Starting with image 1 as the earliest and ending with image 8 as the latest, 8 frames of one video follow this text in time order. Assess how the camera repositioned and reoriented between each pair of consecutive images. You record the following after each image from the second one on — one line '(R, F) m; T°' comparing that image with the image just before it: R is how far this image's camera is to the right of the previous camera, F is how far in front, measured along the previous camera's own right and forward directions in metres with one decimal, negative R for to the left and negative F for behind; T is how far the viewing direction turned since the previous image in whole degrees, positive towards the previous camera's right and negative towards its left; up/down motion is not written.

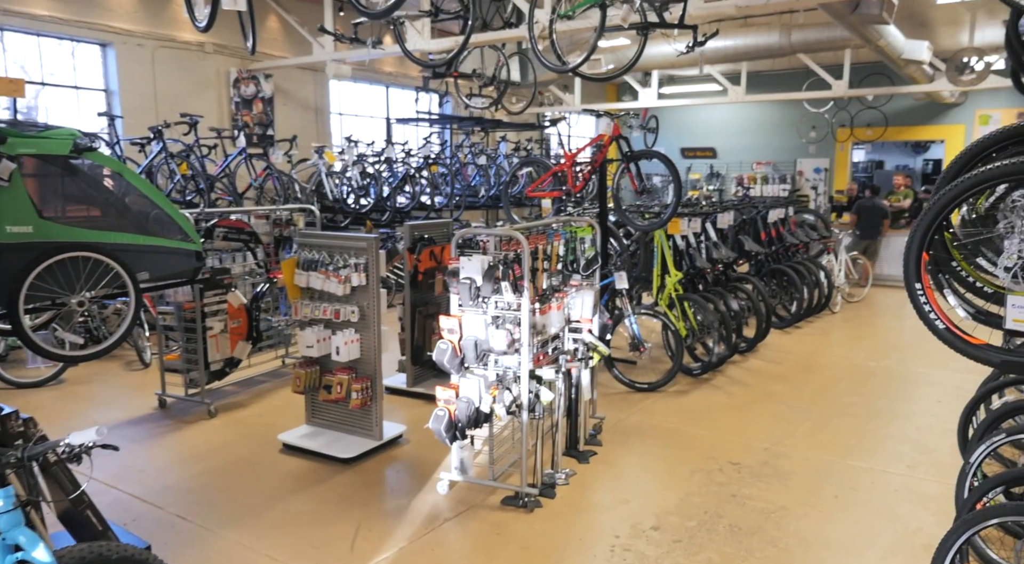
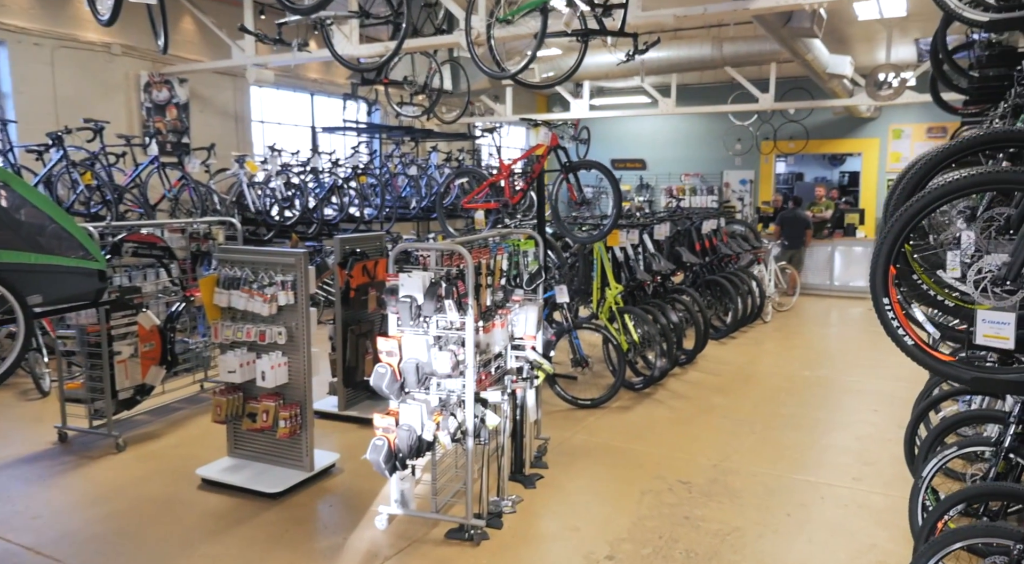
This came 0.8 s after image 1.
(-0.1, +0.2) m; +6°
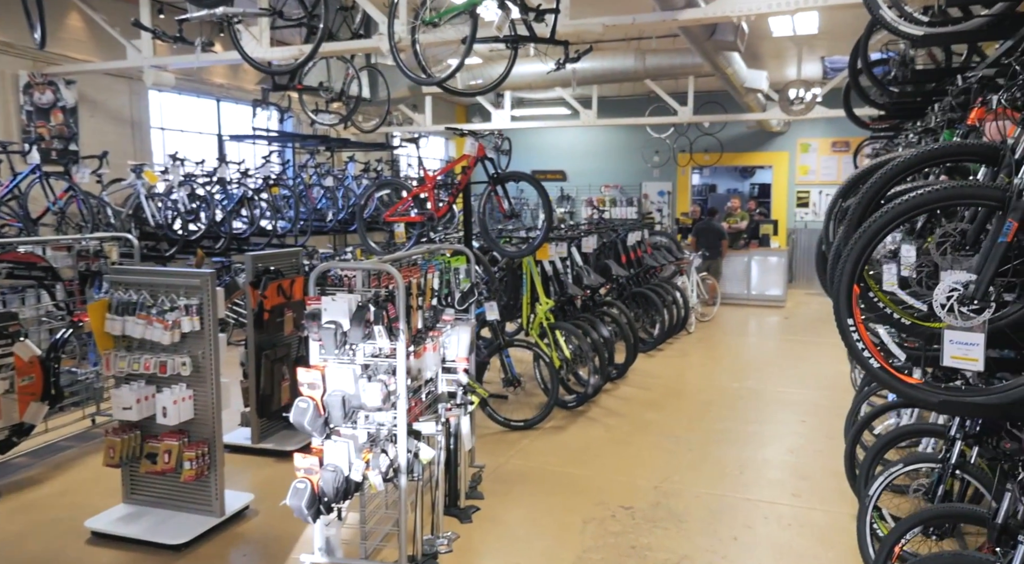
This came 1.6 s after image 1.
(-0.1, +0.2) m; +7°
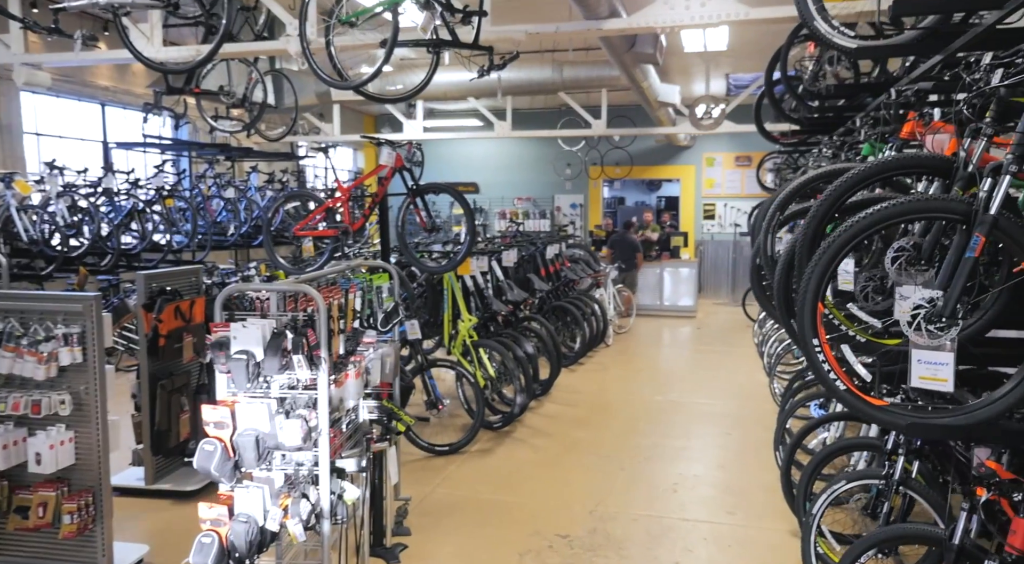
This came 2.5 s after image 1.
(-0.1, +0.2) m; +7°
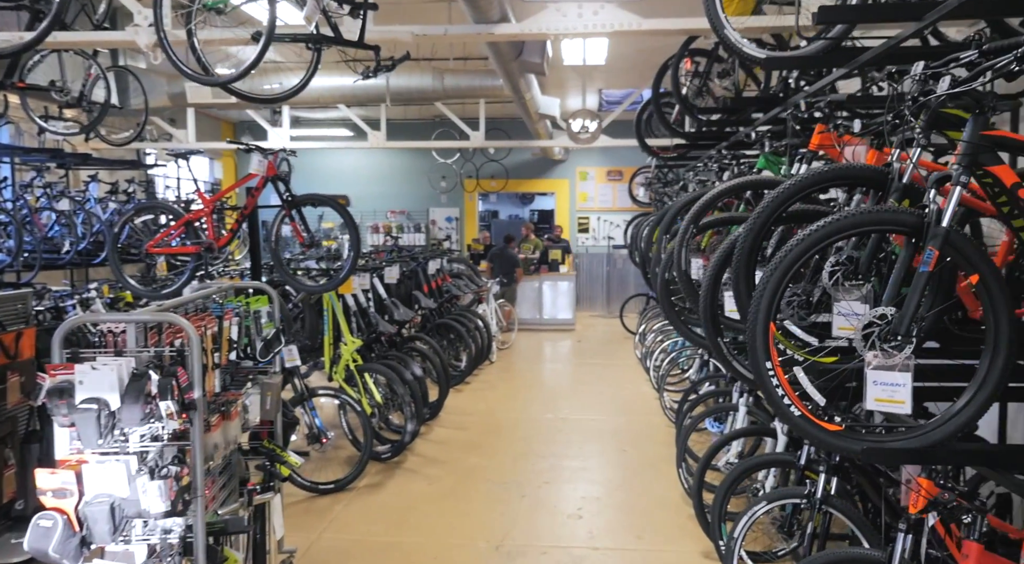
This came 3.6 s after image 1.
(-0.1, +0.3) m; +11°
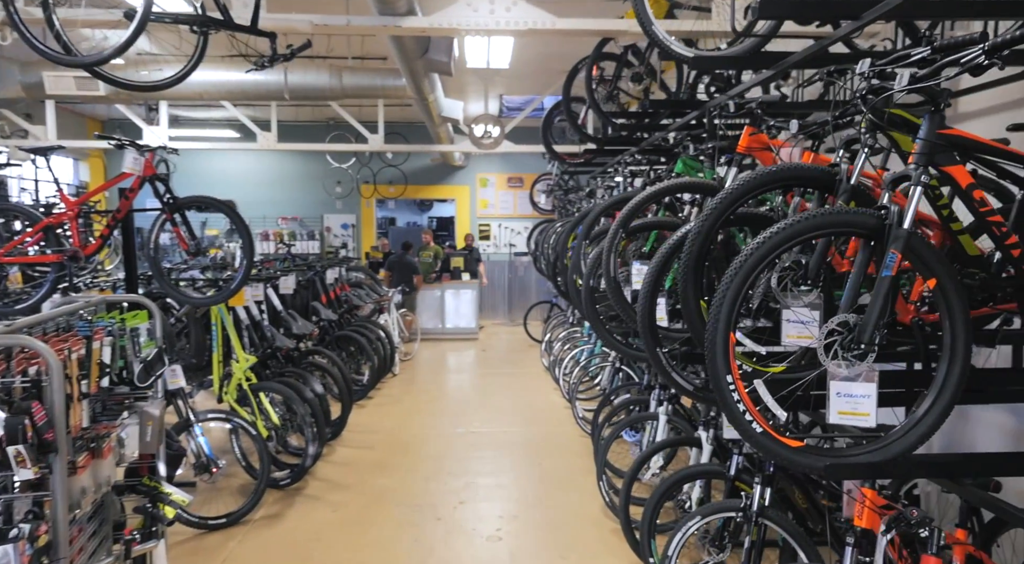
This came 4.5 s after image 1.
(-0.1, +0.2) m; +8°
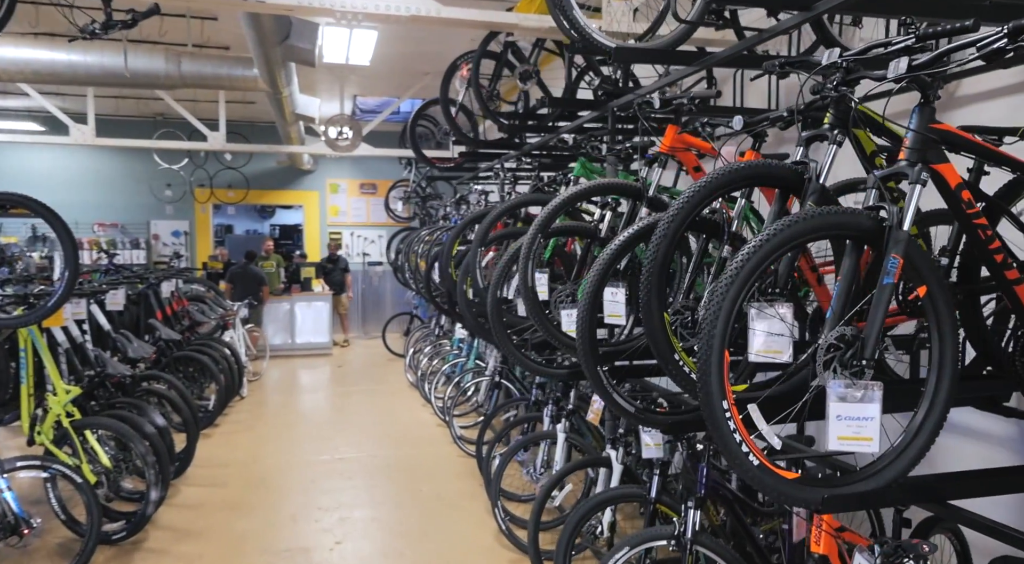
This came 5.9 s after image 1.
(-0.2, +0.3) m; +13°
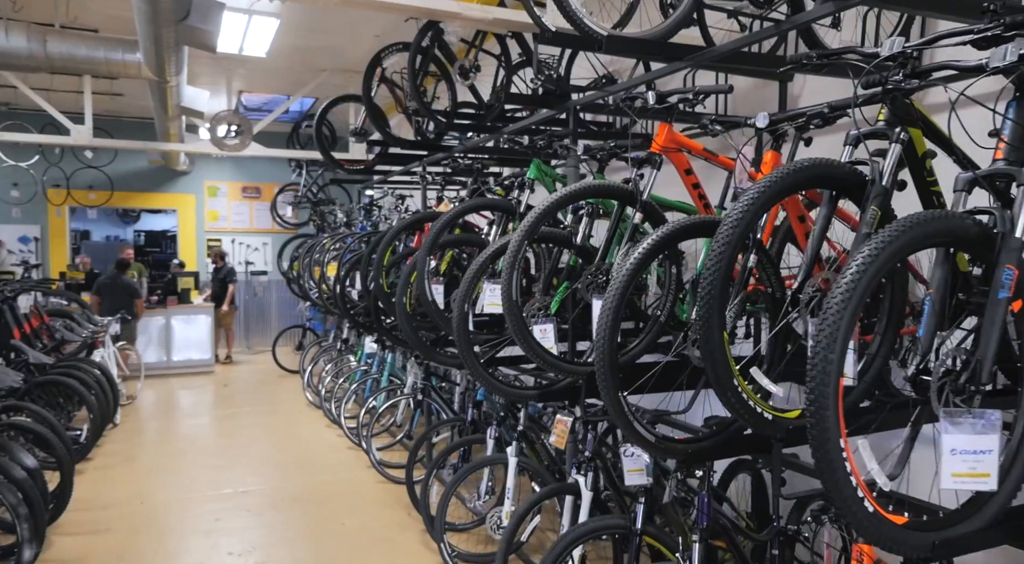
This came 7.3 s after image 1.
(-0.3, +0.3) m; +10°
